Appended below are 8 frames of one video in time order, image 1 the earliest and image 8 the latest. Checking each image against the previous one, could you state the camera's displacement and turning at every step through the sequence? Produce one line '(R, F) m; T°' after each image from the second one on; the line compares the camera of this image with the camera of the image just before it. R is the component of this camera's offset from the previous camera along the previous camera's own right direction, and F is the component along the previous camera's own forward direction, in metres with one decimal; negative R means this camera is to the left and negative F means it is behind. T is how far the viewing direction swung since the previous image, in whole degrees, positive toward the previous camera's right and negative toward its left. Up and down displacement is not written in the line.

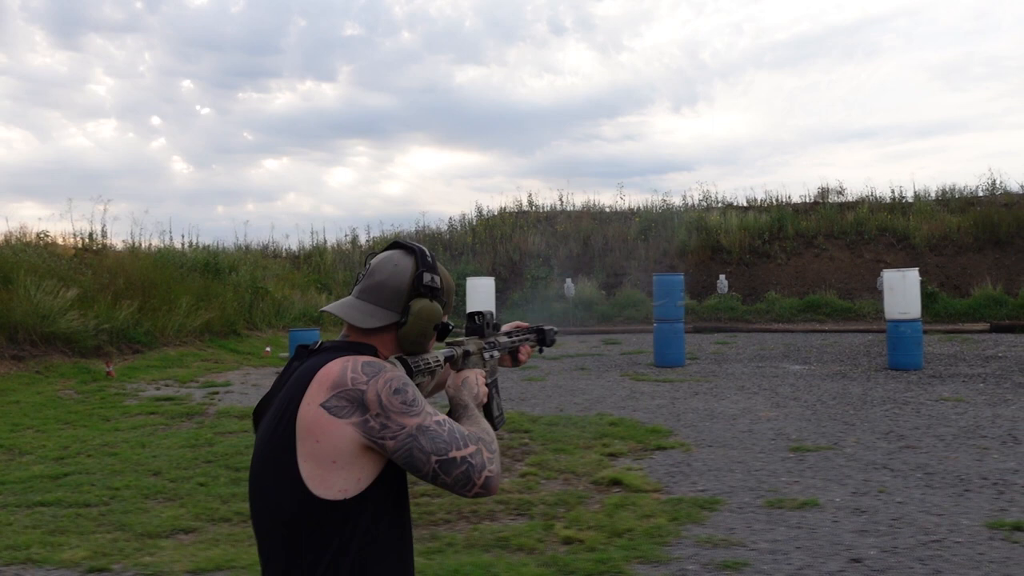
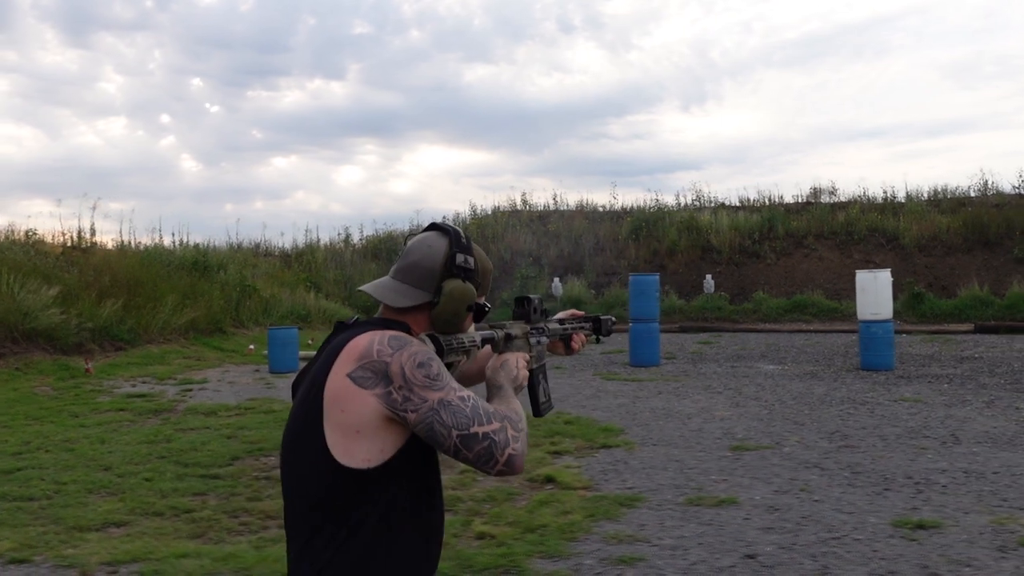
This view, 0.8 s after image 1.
(+0.6, -0.1) m; -1°
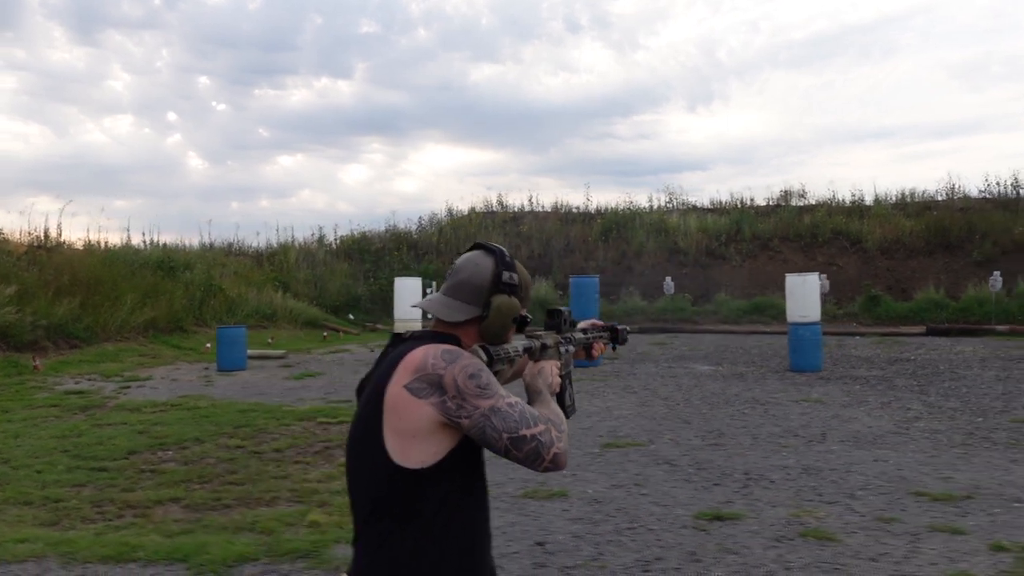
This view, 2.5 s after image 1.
(+1.2, -0.4) m; 0°
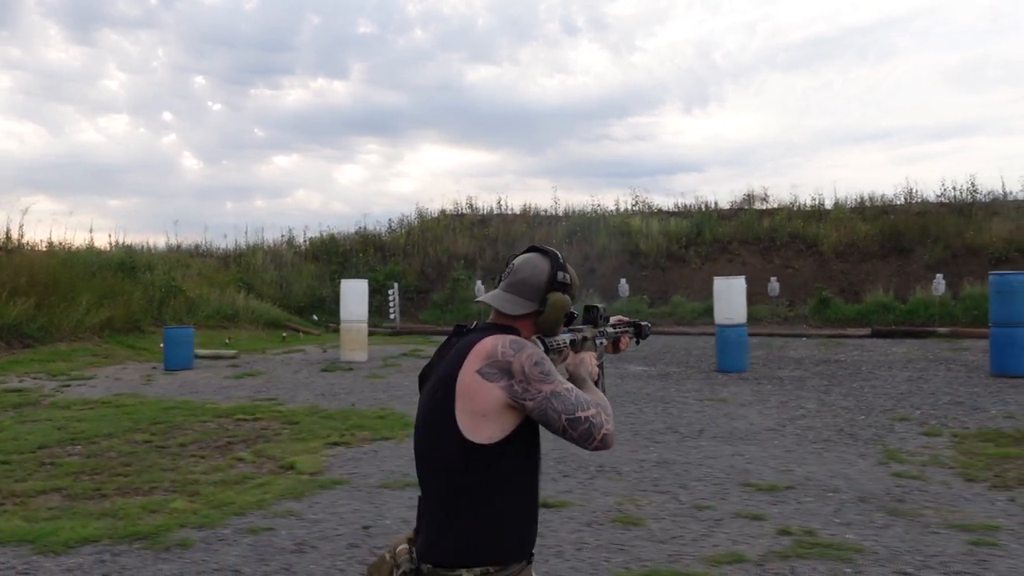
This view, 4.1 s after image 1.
(+1.1, -0.5) m; 0°
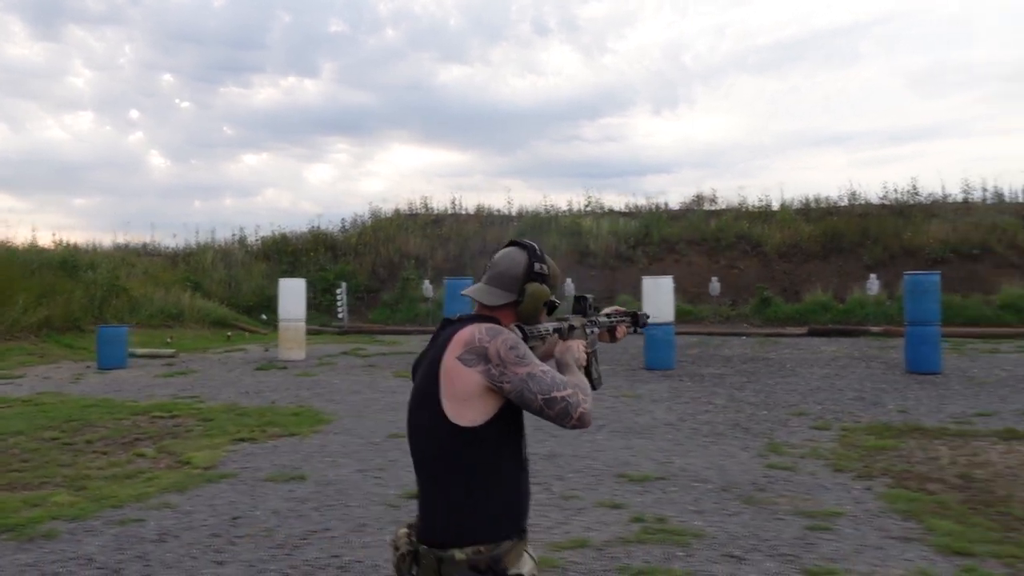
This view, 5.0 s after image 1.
(+0.7, -0.2) m; +2°
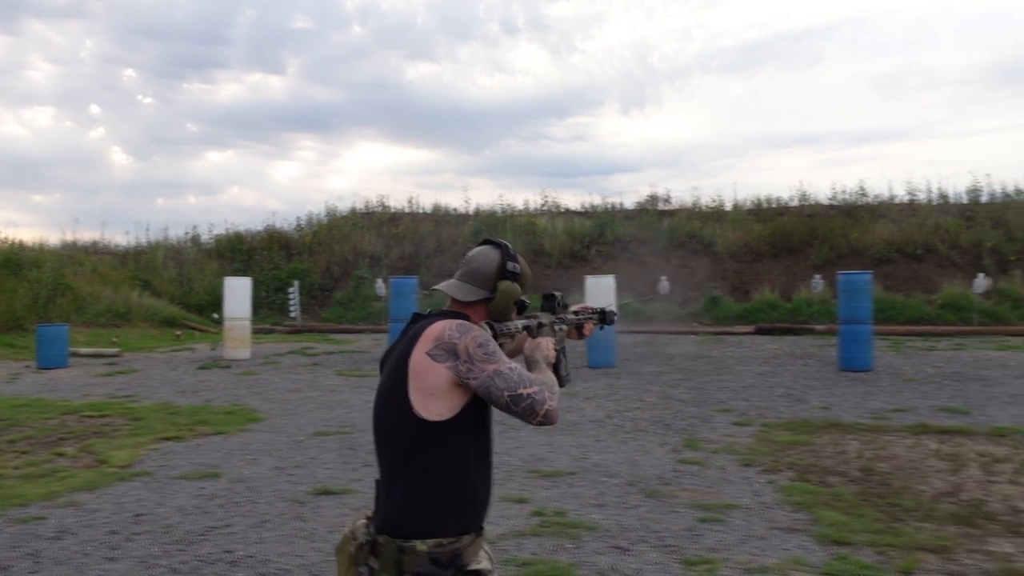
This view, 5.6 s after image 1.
(+0.4, -0.1) m; +2°
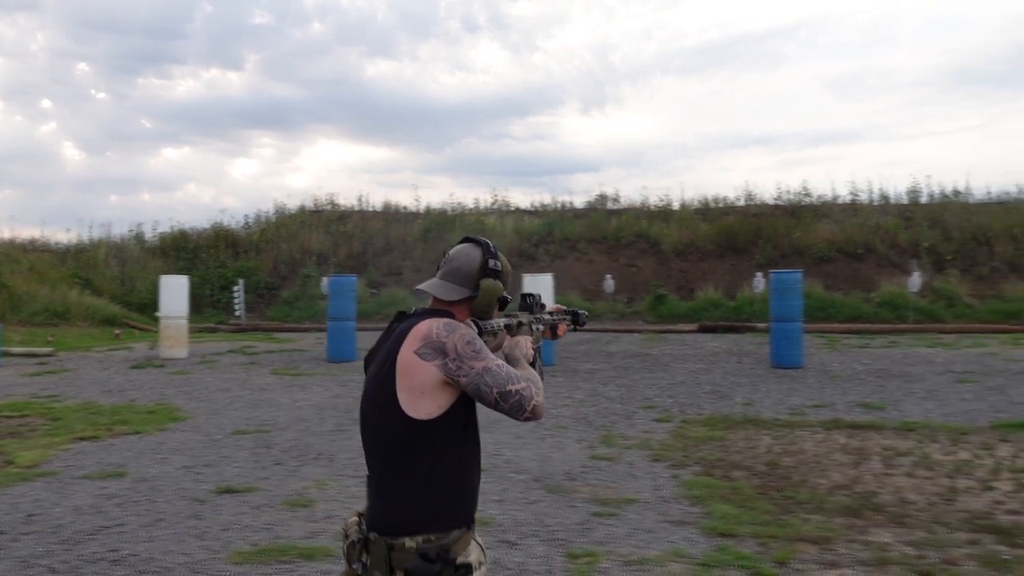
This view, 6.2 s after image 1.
(+0.4, -0.1) m; +2°
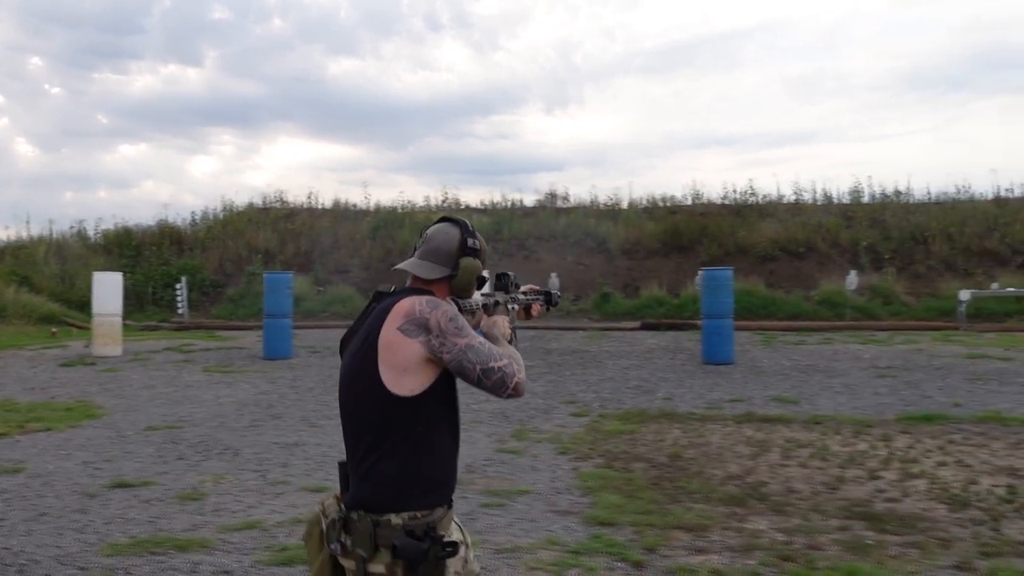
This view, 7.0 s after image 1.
(+0.5, -0.1) m; +2°
